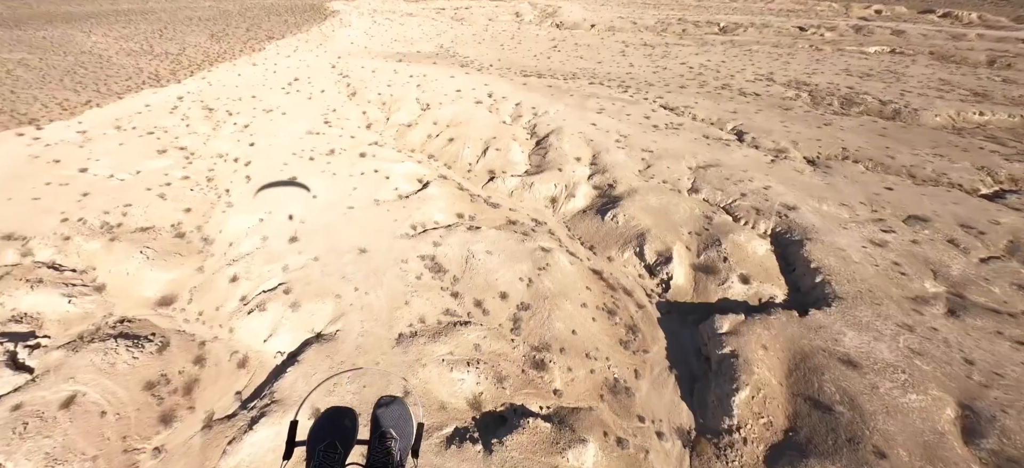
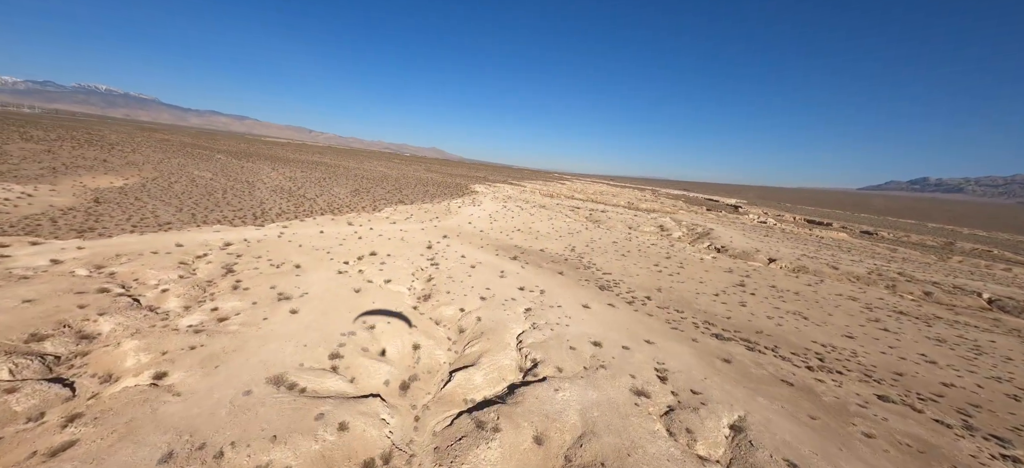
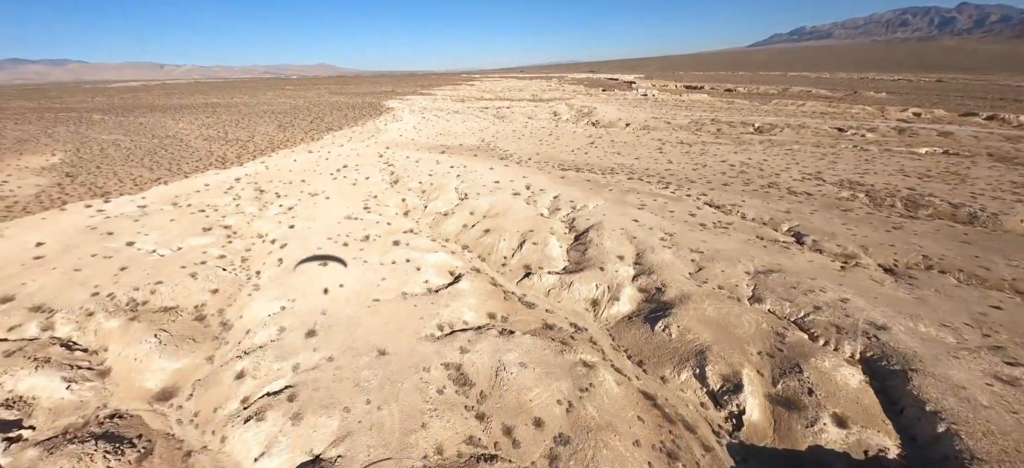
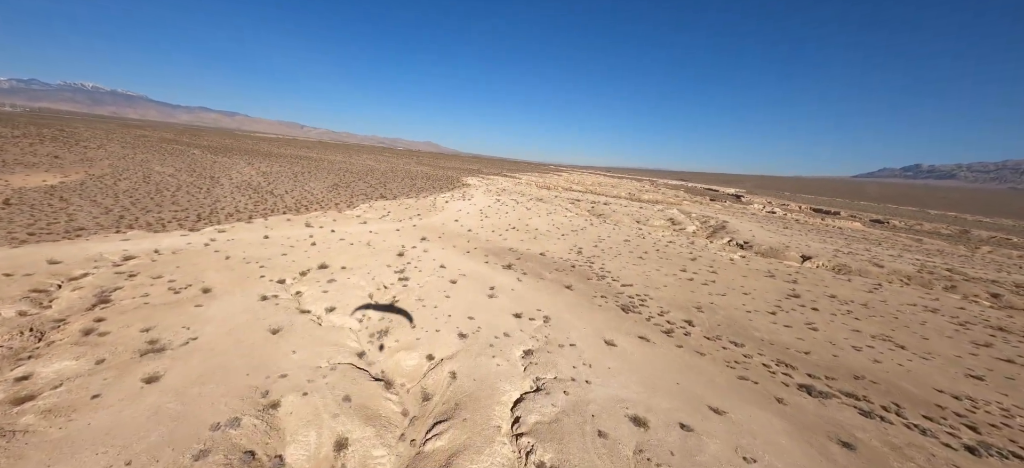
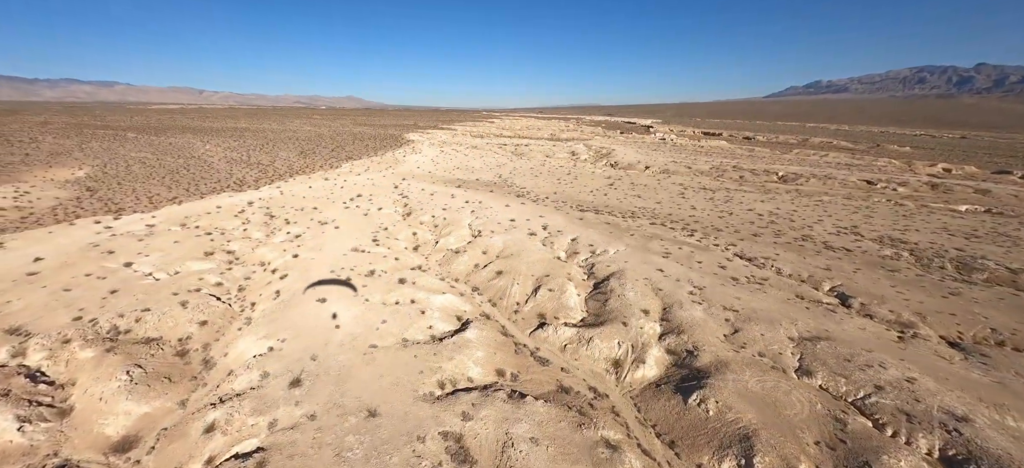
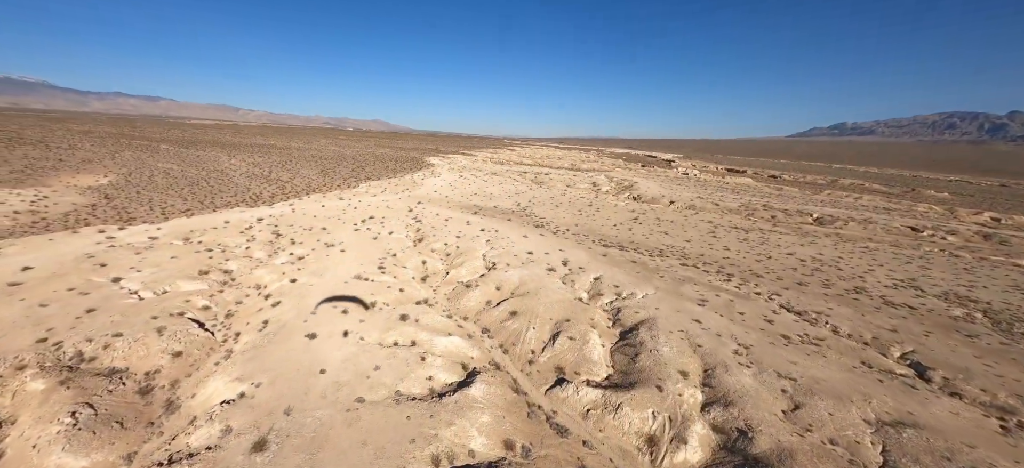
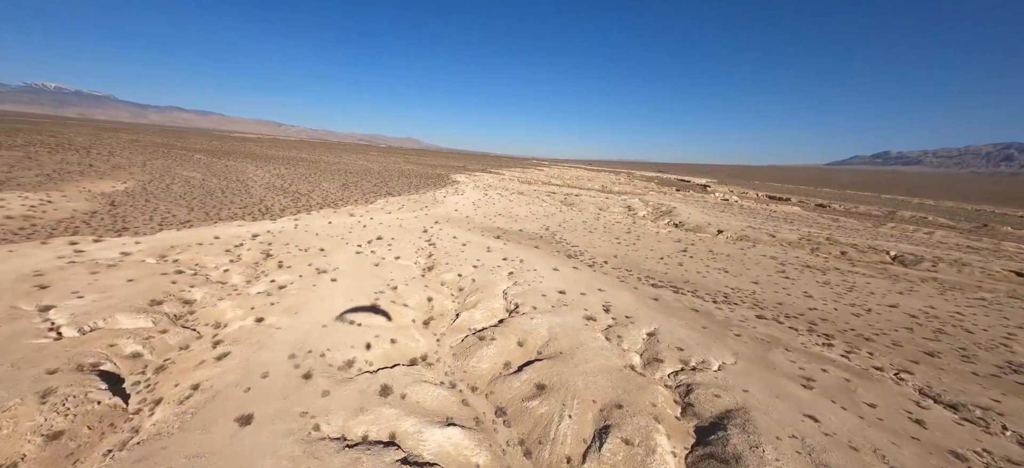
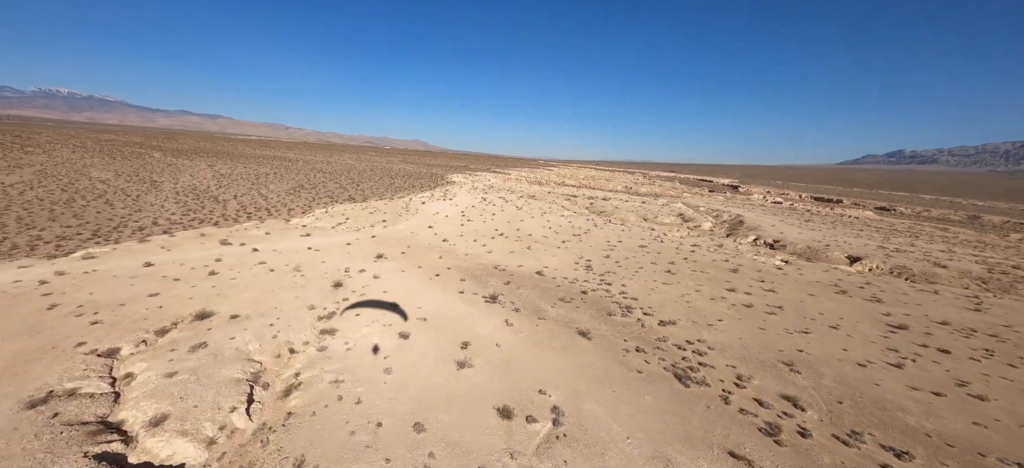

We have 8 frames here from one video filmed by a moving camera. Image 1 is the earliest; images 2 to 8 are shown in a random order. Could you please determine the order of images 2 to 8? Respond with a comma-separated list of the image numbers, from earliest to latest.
3, 5, 6, 7, 2, 4, 8
